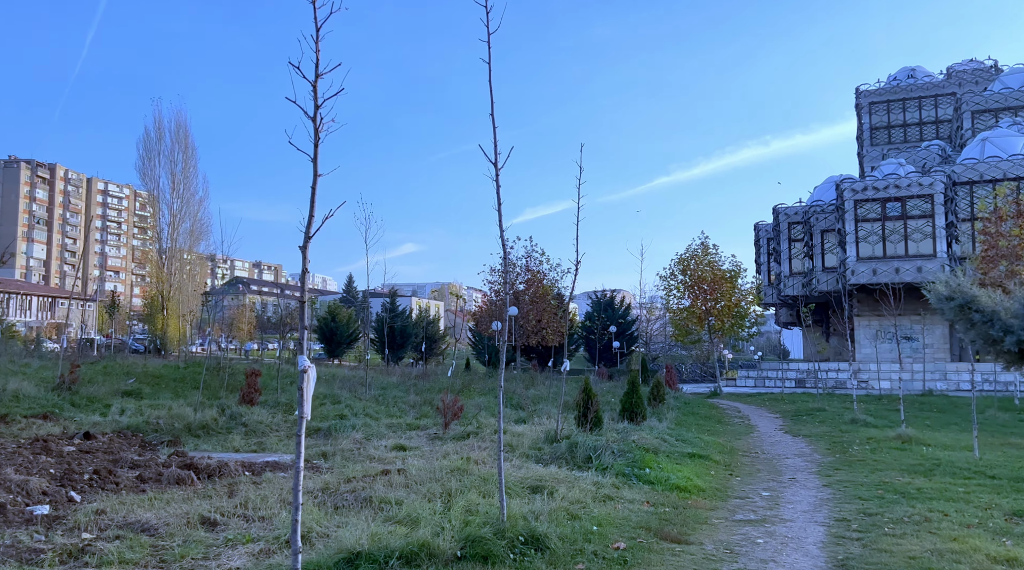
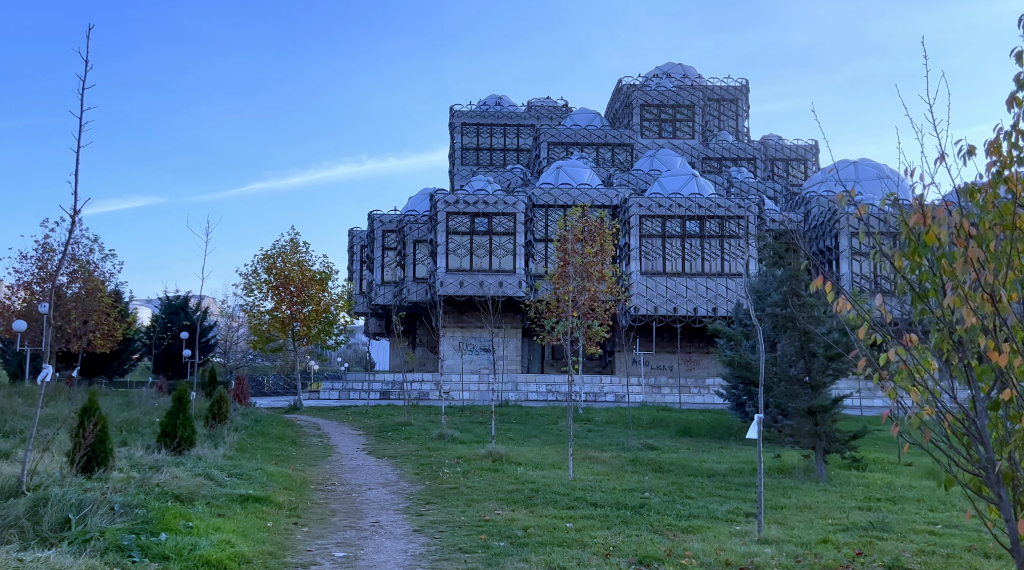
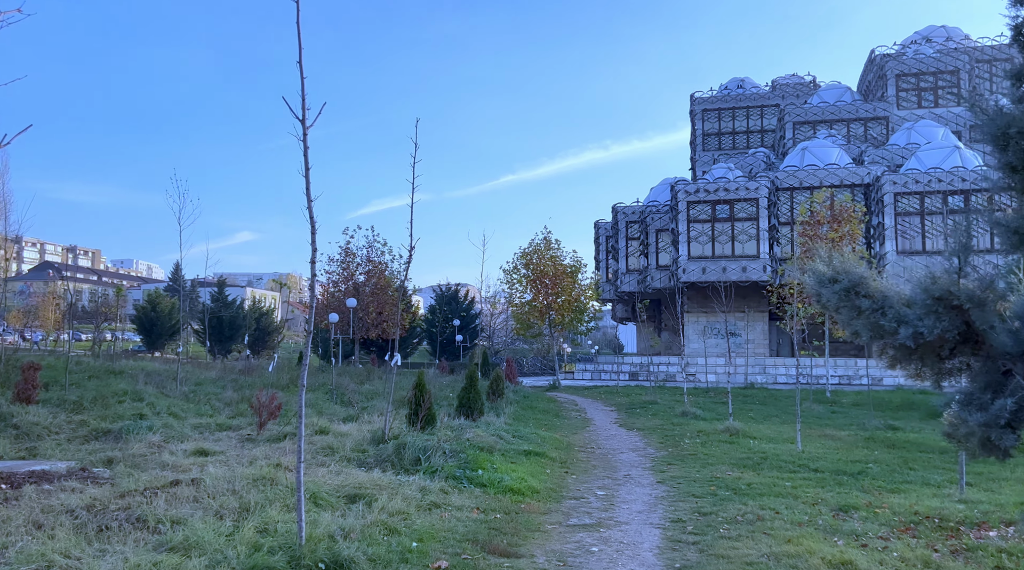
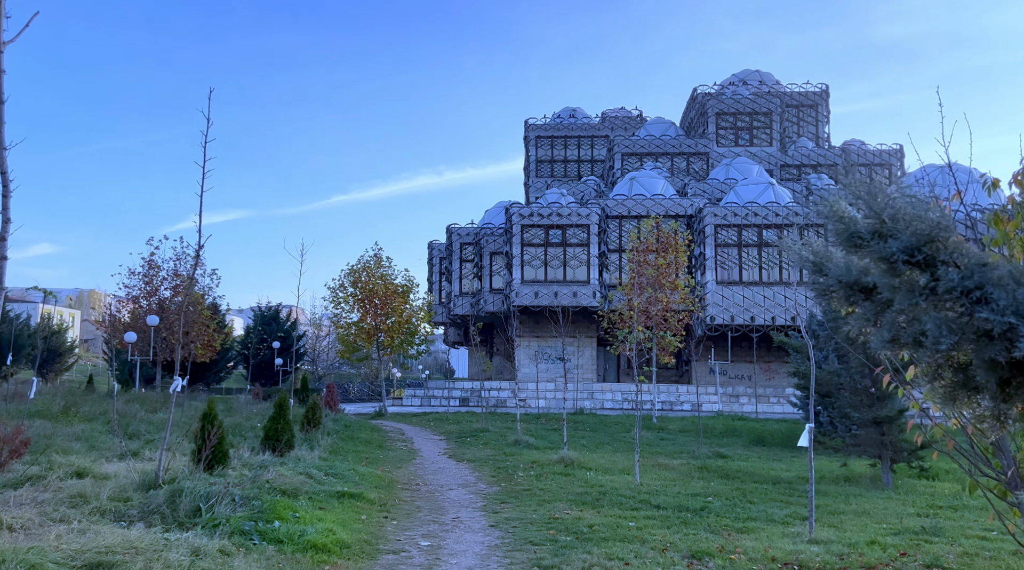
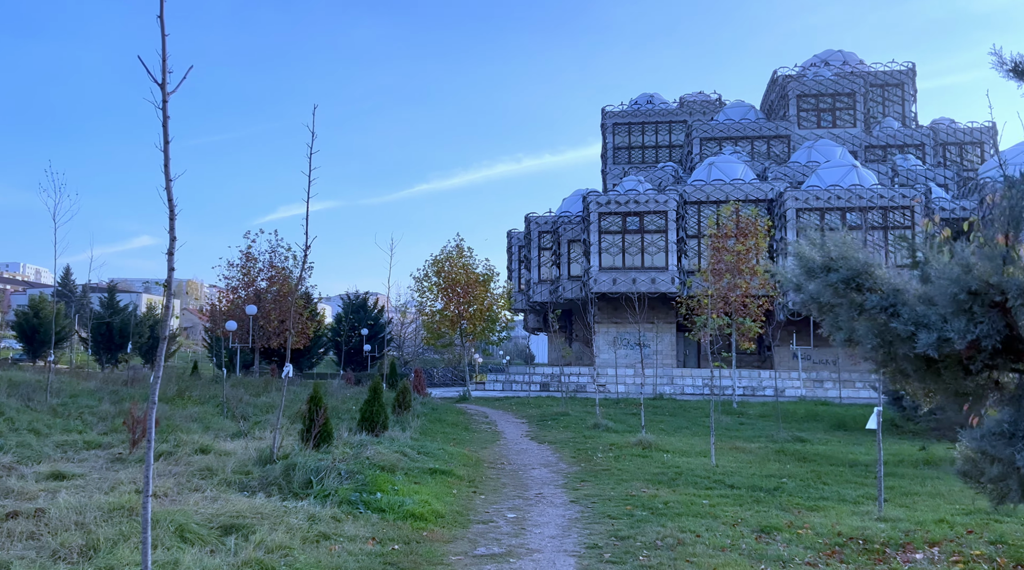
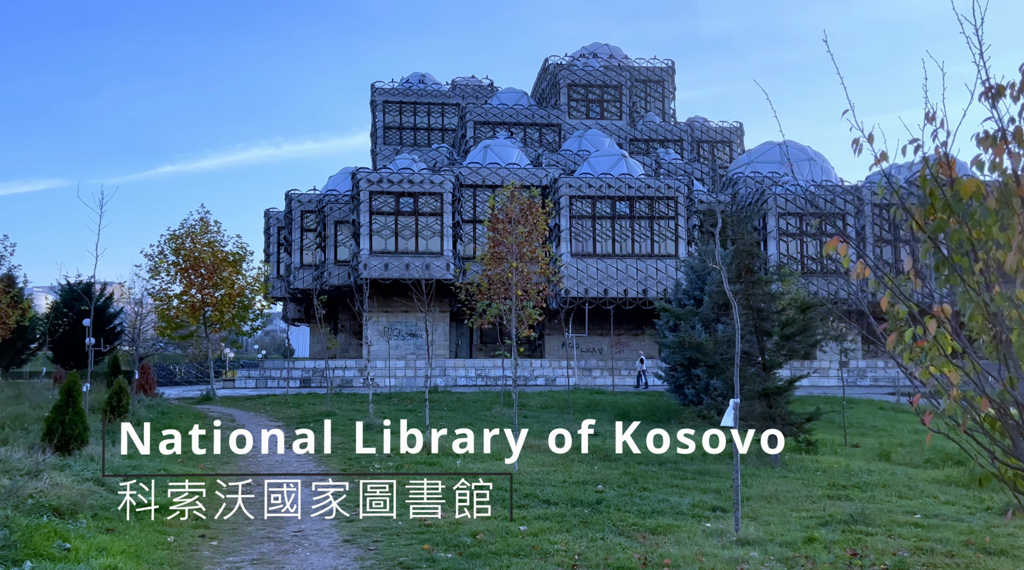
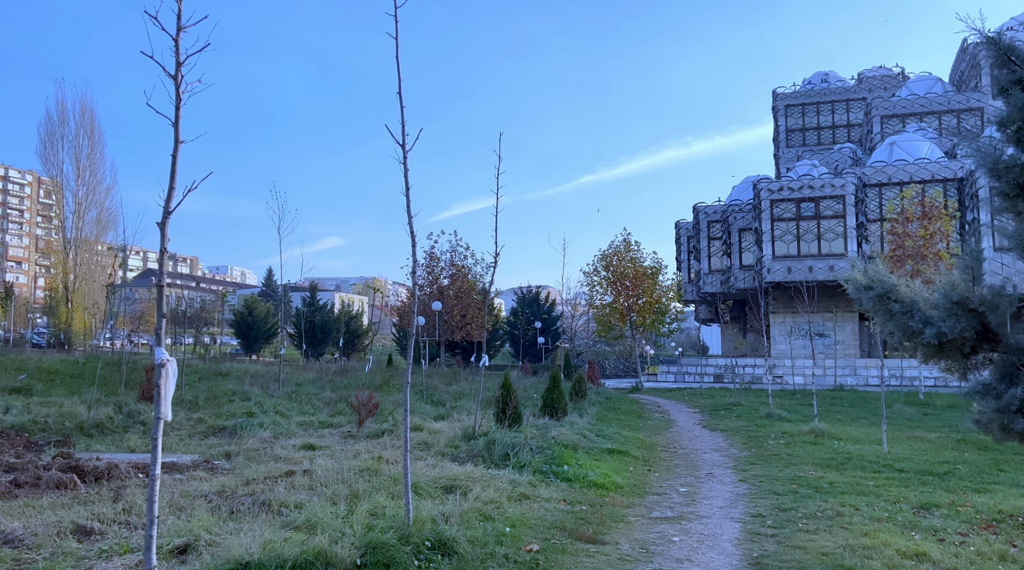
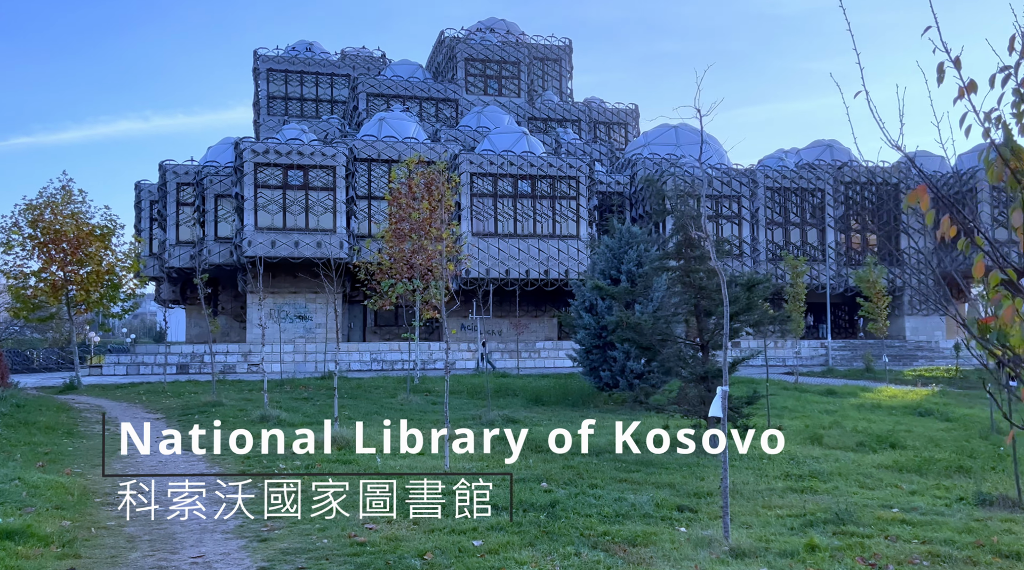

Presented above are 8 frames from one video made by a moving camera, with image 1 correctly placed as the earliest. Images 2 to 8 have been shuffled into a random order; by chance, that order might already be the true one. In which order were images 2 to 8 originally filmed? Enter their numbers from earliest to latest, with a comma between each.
7, 3, 5, 4, 2, 6, 8
